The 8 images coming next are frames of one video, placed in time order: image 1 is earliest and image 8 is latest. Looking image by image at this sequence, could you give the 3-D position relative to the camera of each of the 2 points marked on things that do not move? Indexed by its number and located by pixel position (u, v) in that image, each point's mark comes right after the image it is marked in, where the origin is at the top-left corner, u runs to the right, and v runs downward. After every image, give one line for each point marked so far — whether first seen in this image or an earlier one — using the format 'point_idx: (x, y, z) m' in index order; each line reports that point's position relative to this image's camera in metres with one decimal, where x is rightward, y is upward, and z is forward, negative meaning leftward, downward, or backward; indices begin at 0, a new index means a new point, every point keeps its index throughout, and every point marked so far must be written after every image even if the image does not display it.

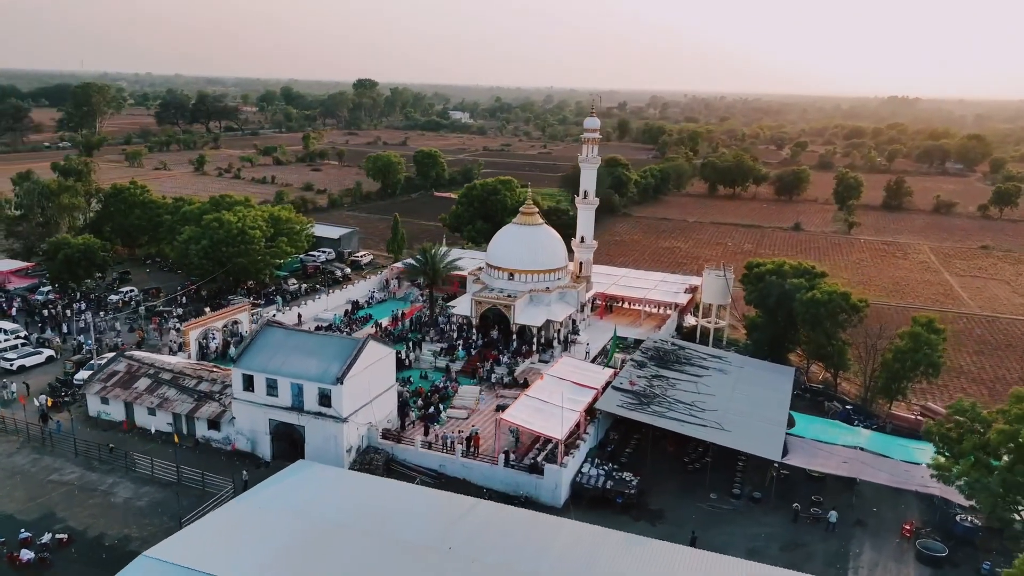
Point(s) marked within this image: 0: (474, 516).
0: (-1.1, -6.1, +19.6) m
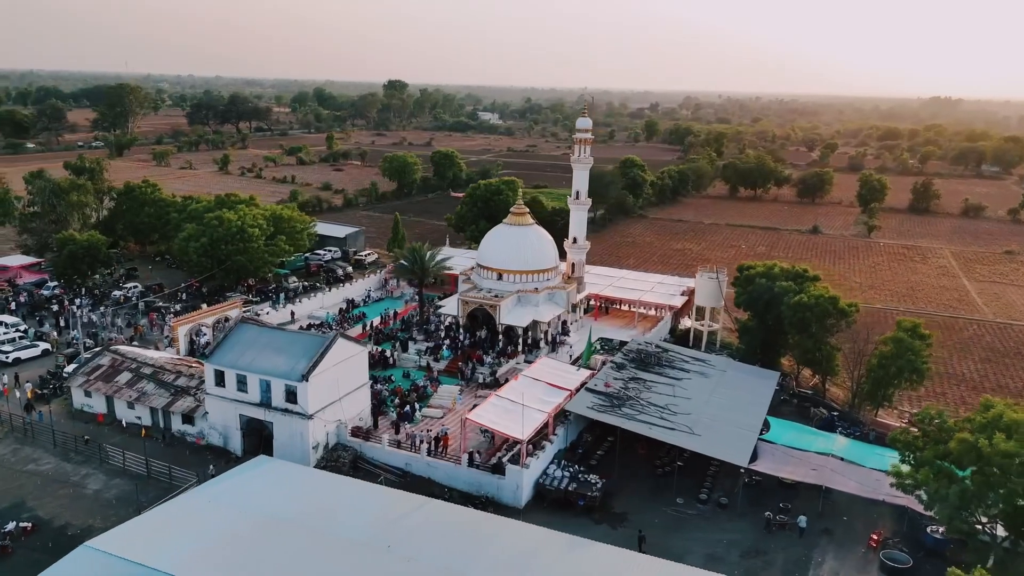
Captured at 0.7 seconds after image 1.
0: (-2.5, -6.1, +19.6) m
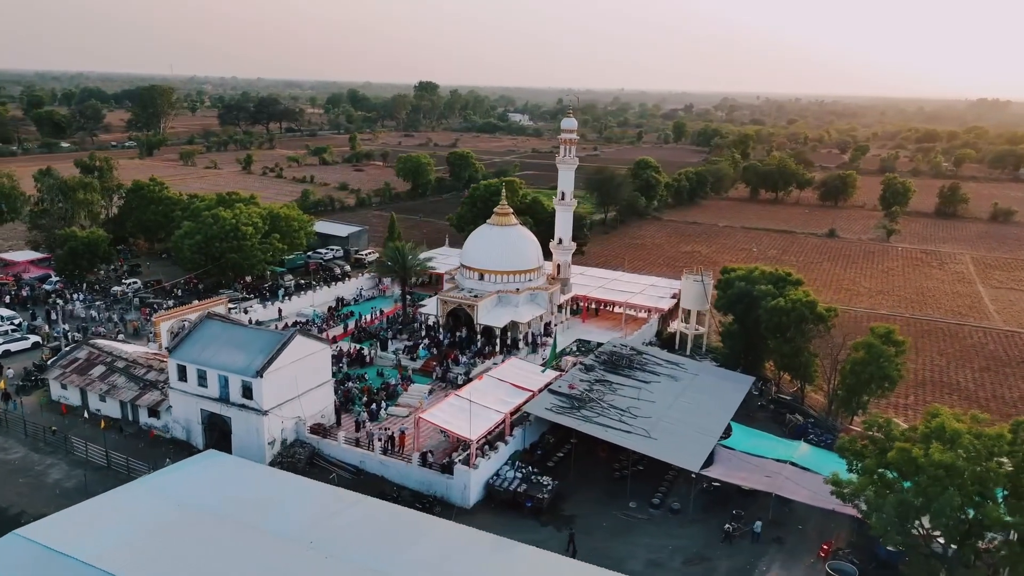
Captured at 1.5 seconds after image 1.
0: (-4.4, -6.0, +19.7) m
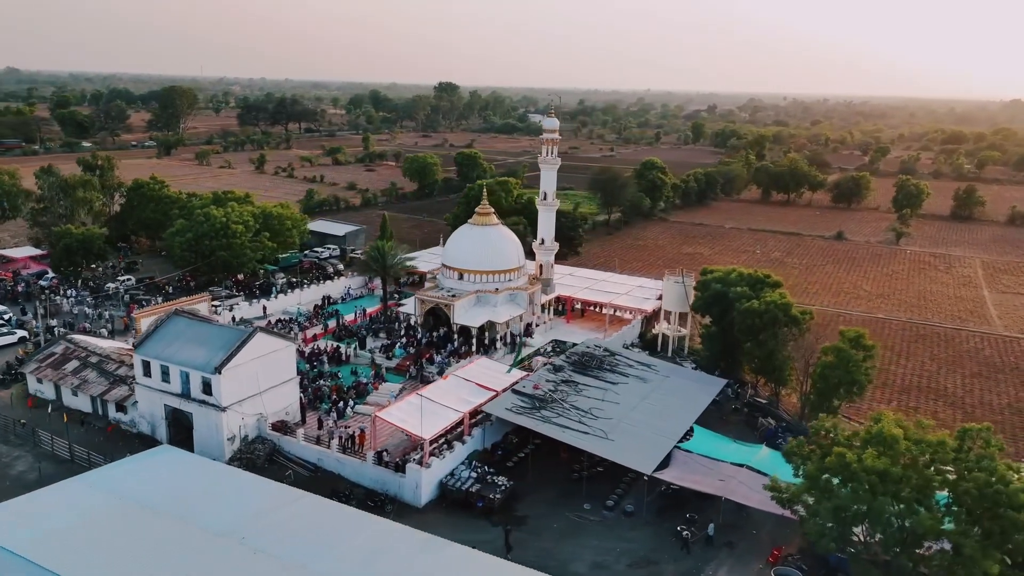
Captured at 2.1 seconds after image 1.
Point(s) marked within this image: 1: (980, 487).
0: (-6.0, -5.9, +19.8) m
1: (+10.5, -4.5, +16.5) m
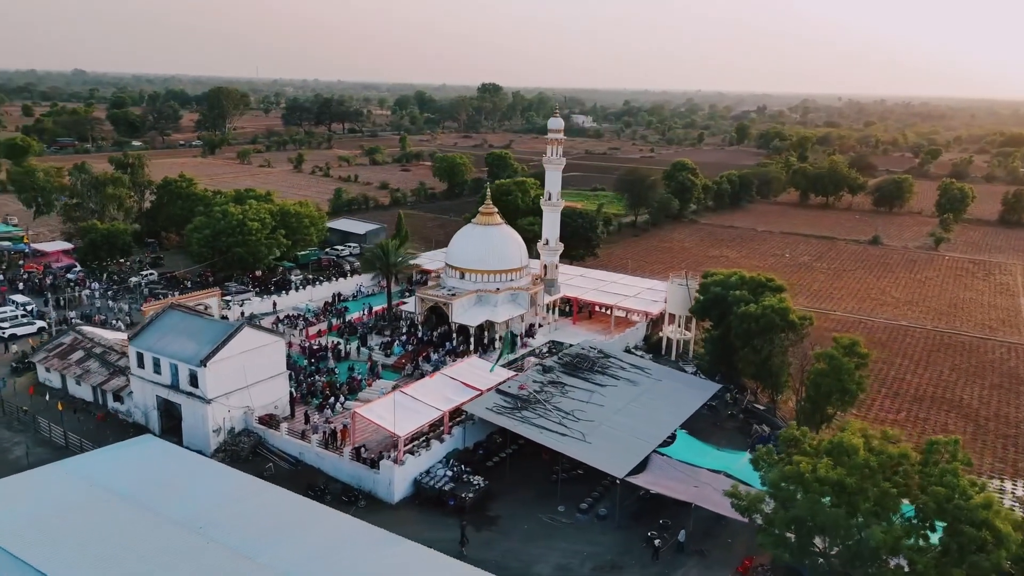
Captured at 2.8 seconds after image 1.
0: (-7.1, -5.8, +20.1) m
1: (+9.2, -4.6, +15.8) m
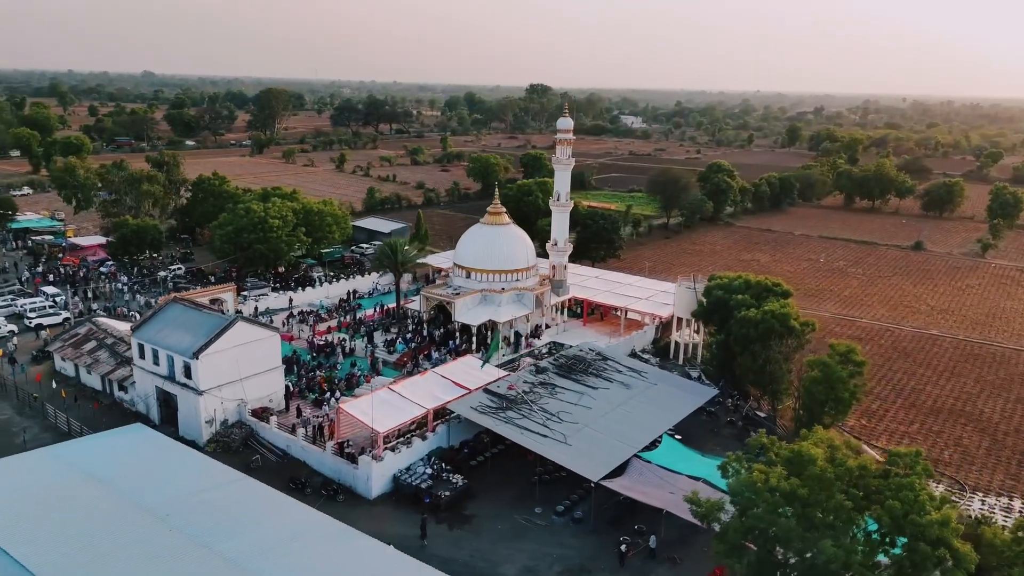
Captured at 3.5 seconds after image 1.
0: (-8.1, -5.7, +20.6) m
1: (+7.9, -4.7, +15.2) m
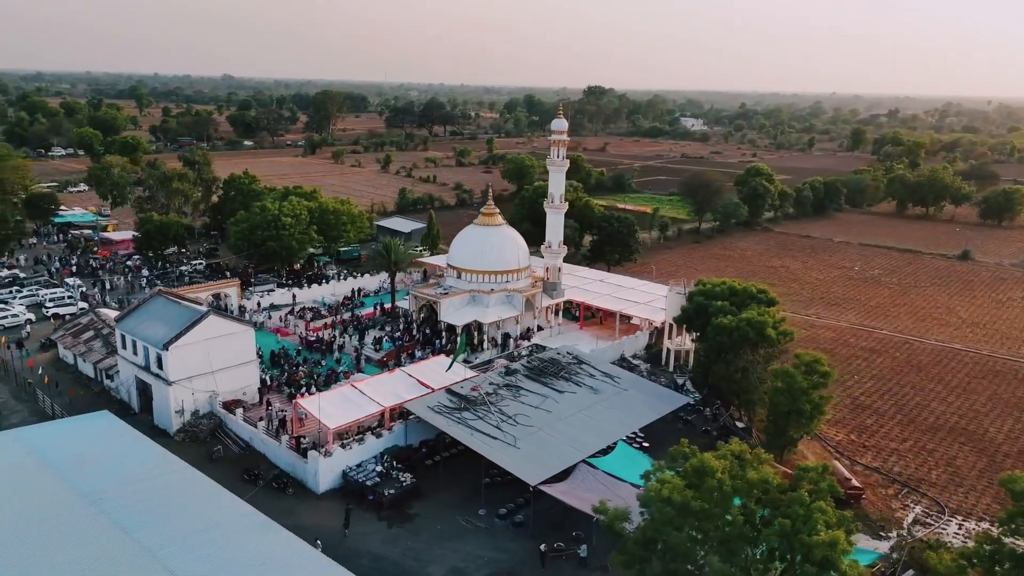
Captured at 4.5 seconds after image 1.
0: (-10.1, -5.5, +21.3) m
1: (+5.4, -4.9, +14.6) m
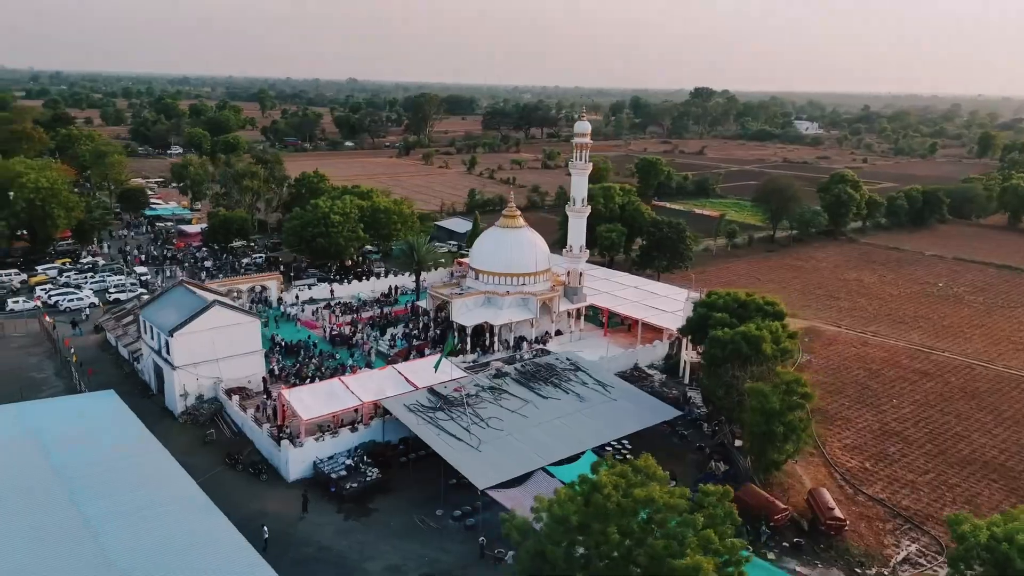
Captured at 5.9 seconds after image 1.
0: (-11.7, -5.2, +22.8) m
1: (+2.7, -5.1, +13.9) m
